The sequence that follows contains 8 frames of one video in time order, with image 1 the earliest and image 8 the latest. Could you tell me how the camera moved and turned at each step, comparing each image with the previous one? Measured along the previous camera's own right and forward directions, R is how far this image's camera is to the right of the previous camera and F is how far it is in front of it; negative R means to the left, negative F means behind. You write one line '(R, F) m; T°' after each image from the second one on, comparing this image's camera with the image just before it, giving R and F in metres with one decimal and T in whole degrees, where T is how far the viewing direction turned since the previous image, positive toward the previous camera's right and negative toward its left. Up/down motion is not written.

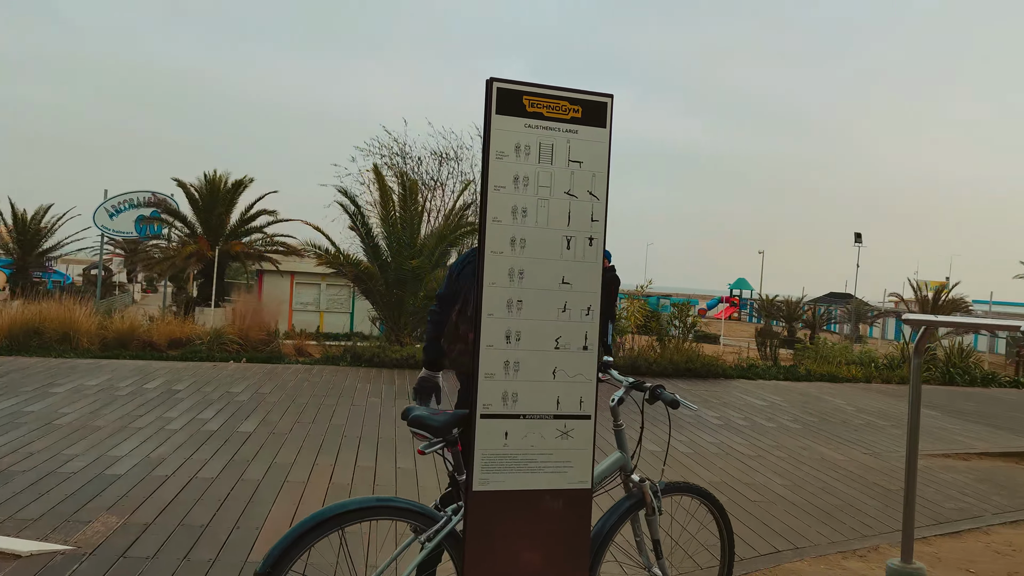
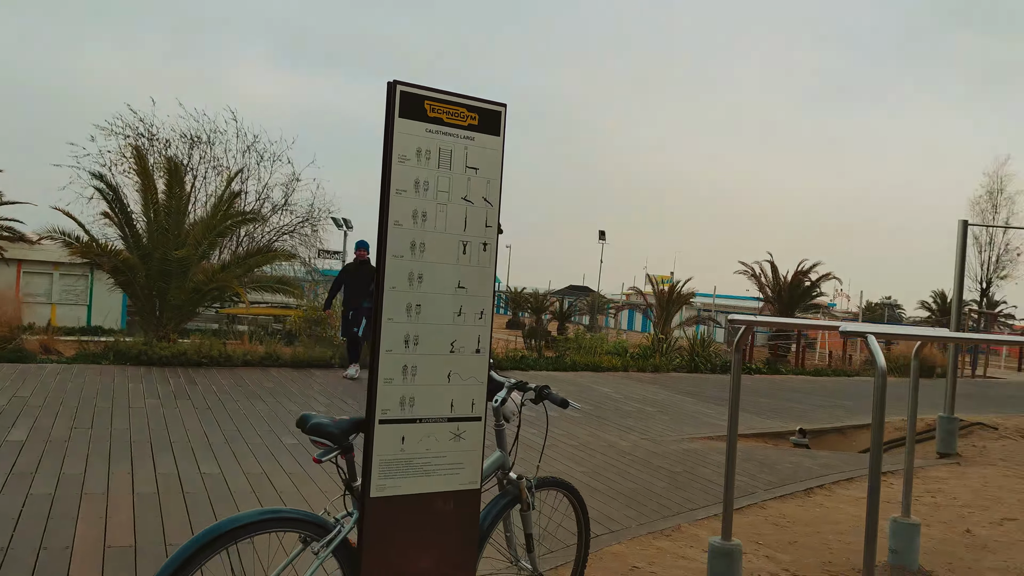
(-0.4, 0.0) m; +15°
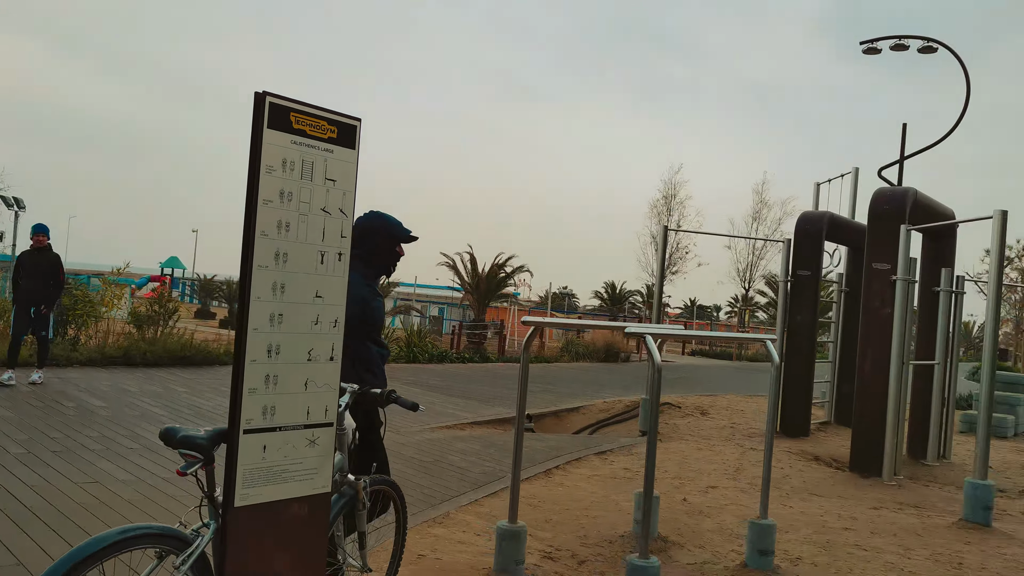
(+1.0, +0.3) m; -16°
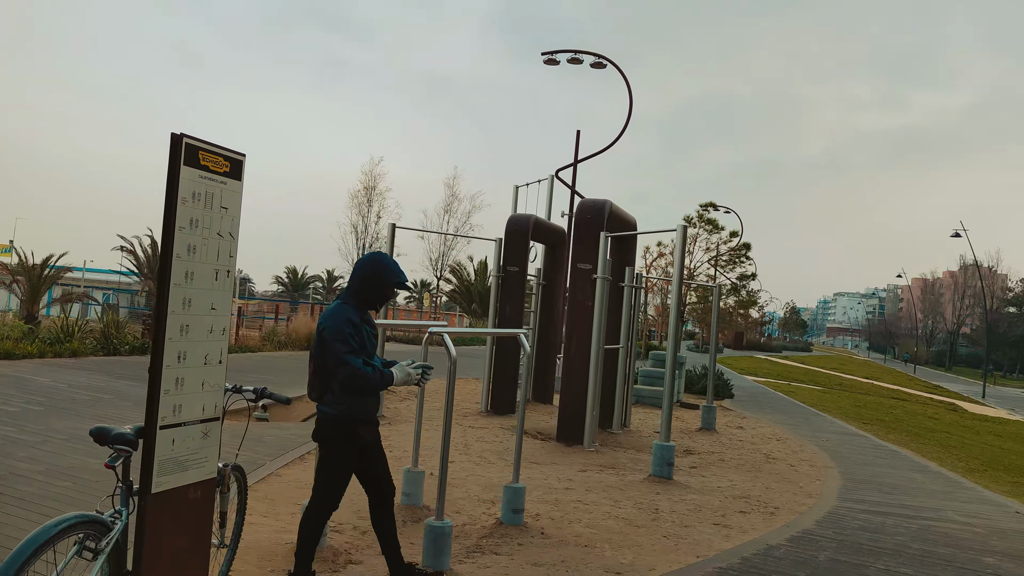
(-0.7, -0.6) m; +20°
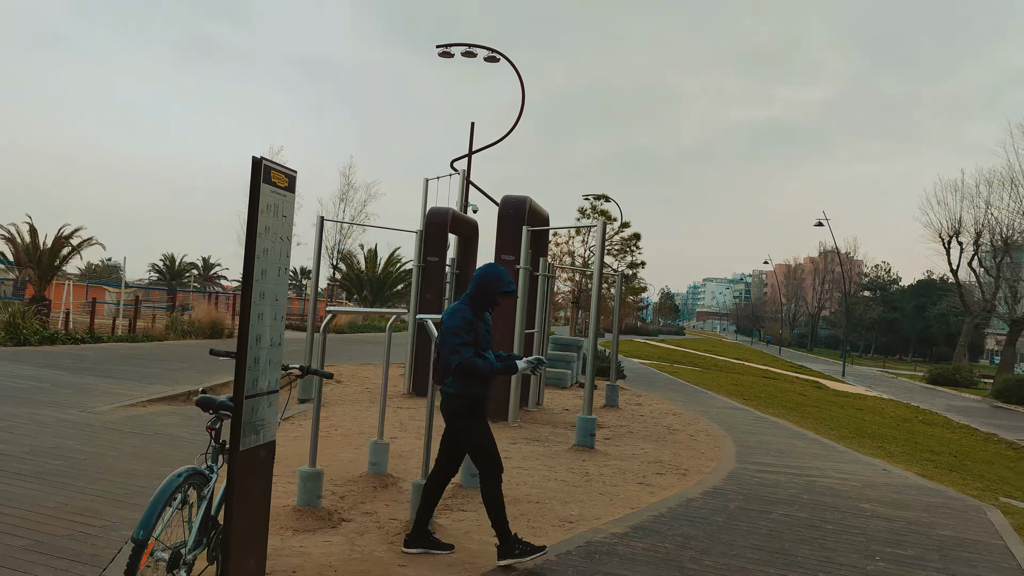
(-0.6, -0.8) m; +7°
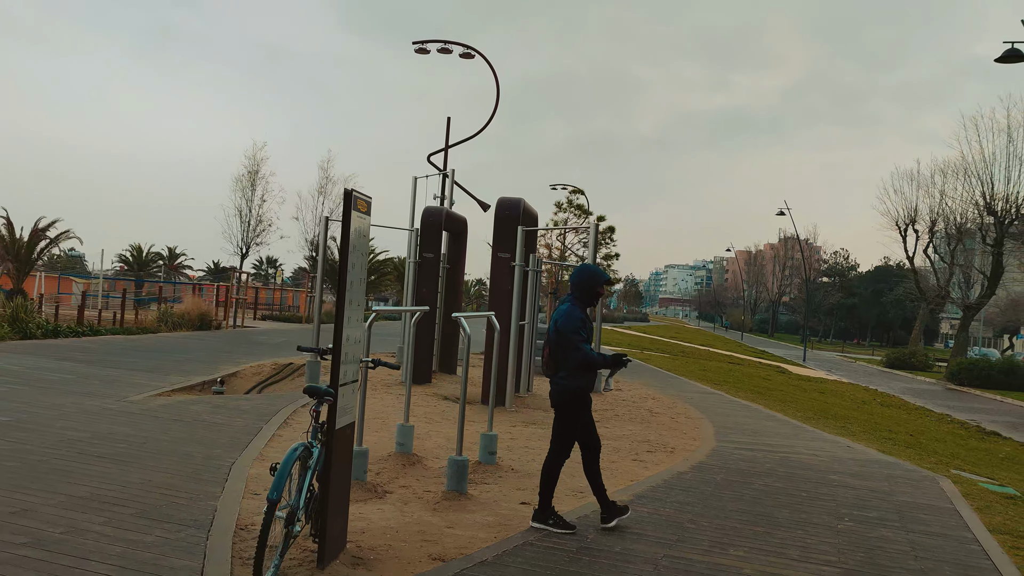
(-0.4, -0.8) m; +2°
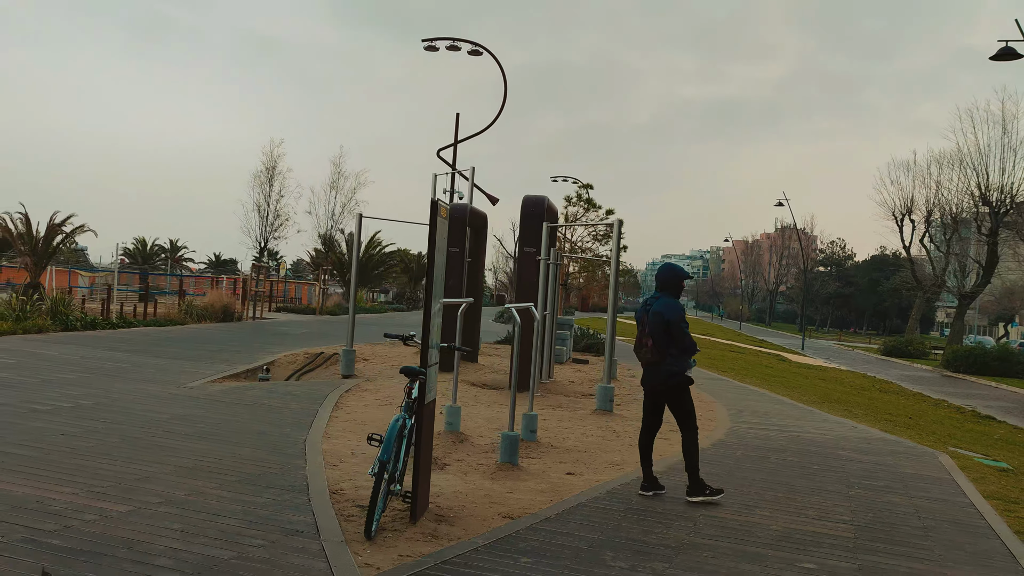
(-0.4, -0.7) m; 0°
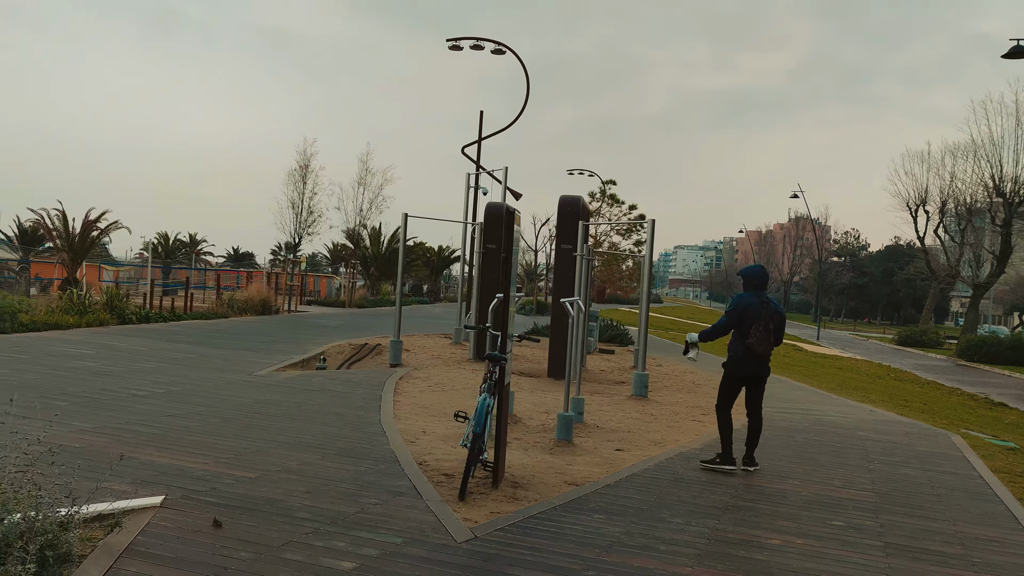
(-0.4, -0.8) m; -1°
